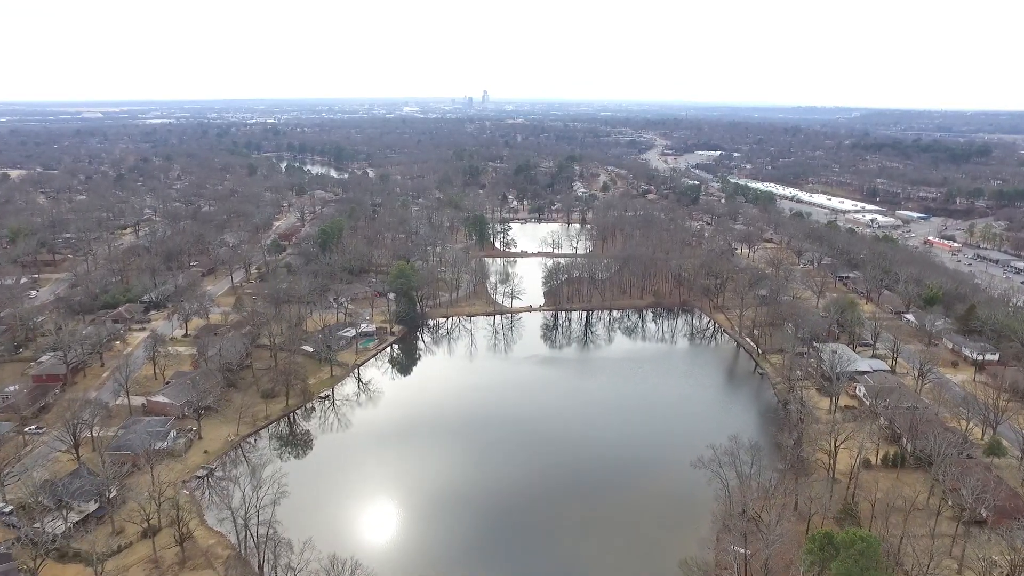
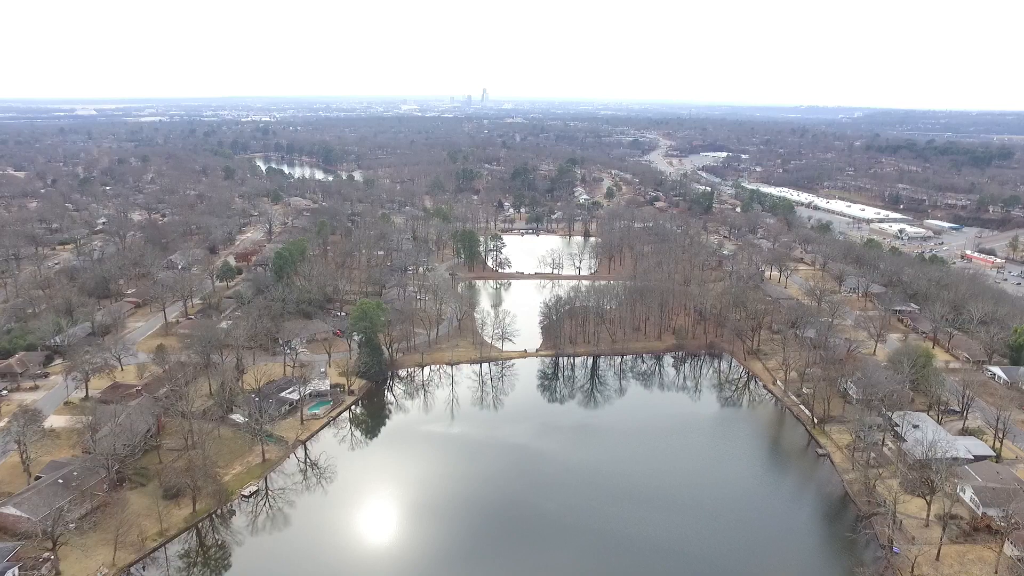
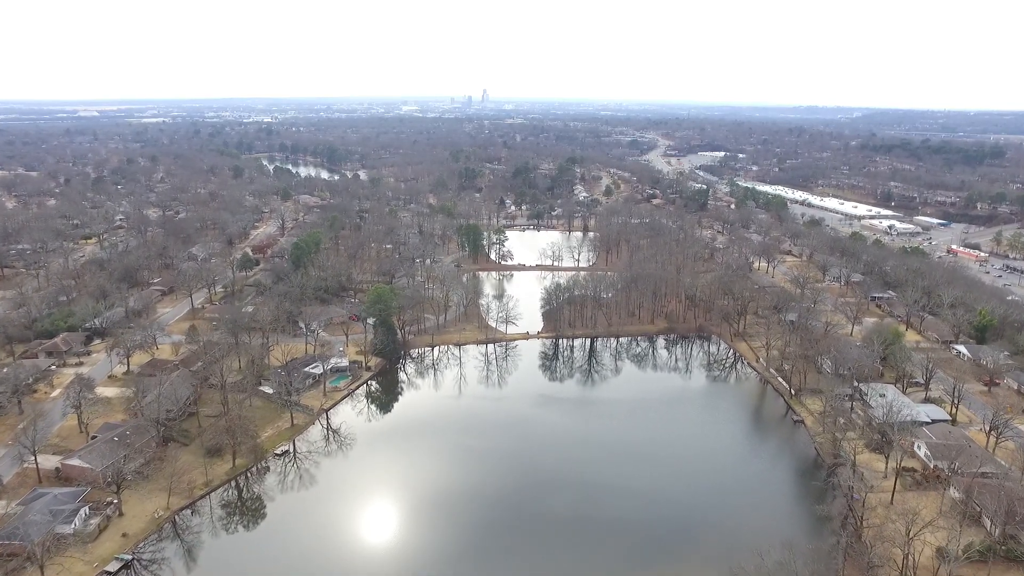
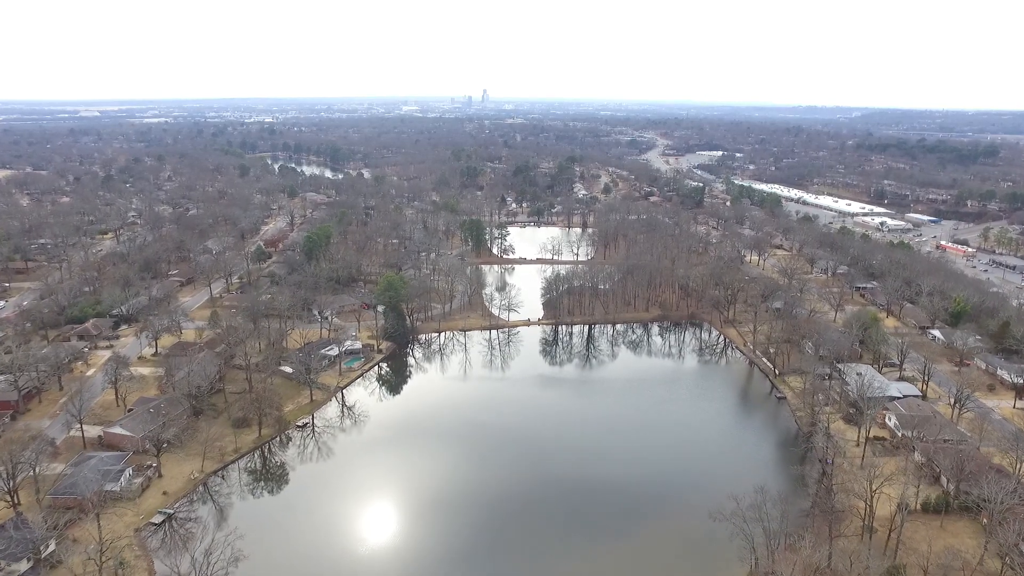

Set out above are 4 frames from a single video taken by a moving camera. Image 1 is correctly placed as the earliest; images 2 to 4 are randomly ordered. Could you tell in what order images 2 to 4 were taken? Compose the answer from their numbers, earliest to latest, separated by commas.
4, 3, 2
